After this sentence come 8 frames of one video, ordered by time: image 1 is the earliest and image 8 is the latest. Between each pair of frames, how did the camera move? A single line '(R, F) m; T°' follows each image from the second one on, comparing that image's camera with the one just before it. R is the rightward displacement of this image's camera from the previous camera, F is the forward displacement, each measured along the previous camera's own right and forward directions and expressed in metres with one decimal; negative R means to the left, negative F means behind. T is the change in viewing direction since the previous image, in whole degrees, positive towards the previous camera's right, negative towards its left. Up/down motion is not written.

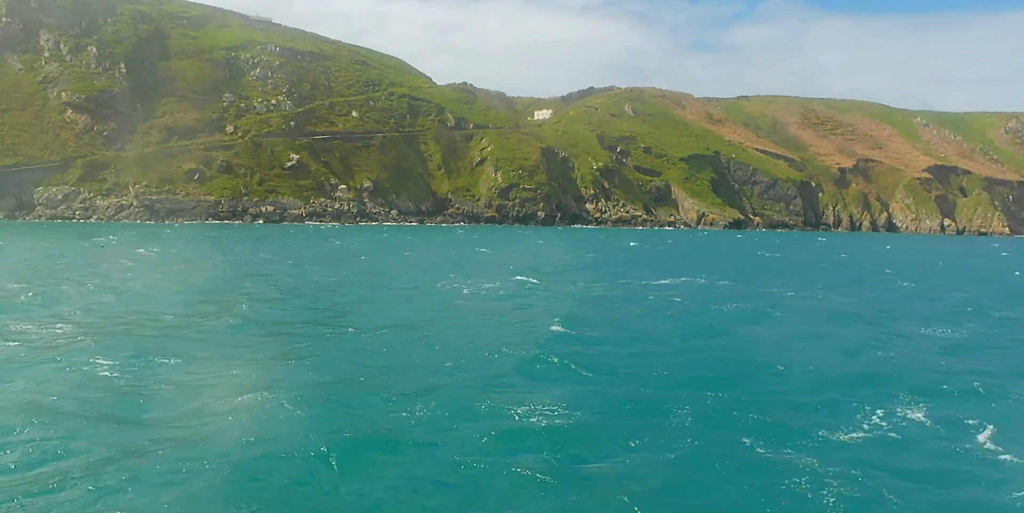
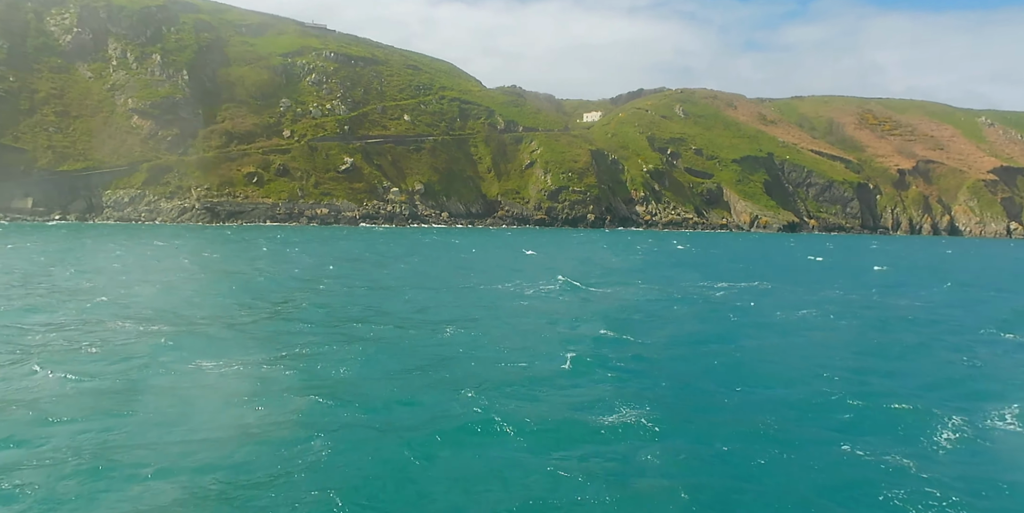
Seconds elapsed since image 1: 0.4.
(-0.3, -0.4) m; -4°
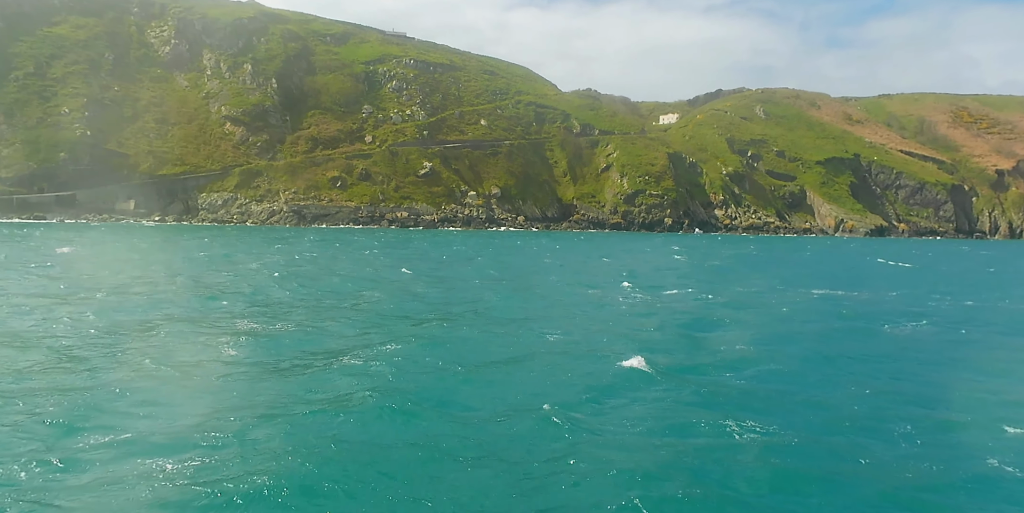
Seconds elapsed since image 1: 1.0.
(-0.6, -0.4) m; -6°
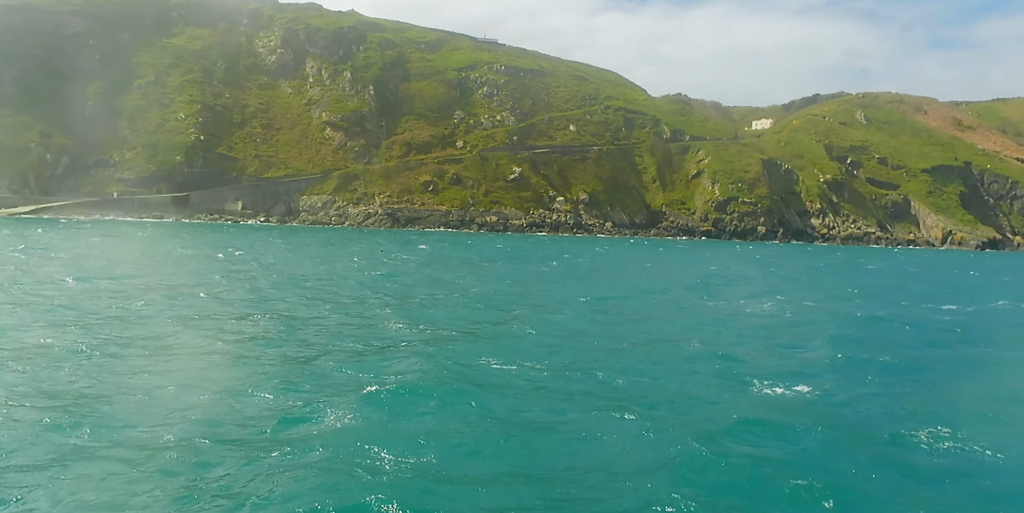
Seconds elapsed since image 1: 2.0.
(-0.9, -0.4) m; -6°
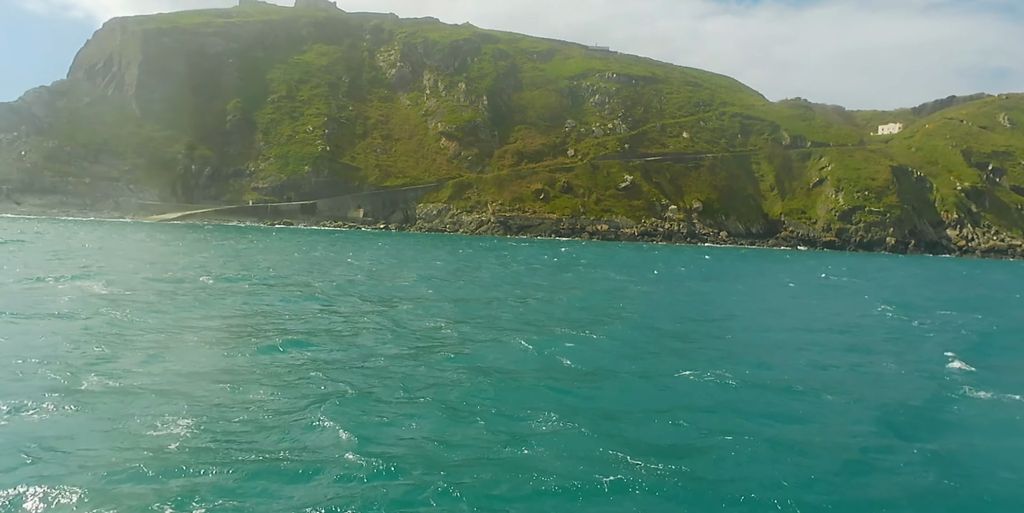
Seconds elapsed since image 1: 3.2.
(-0.9, -0.2) m; -8°
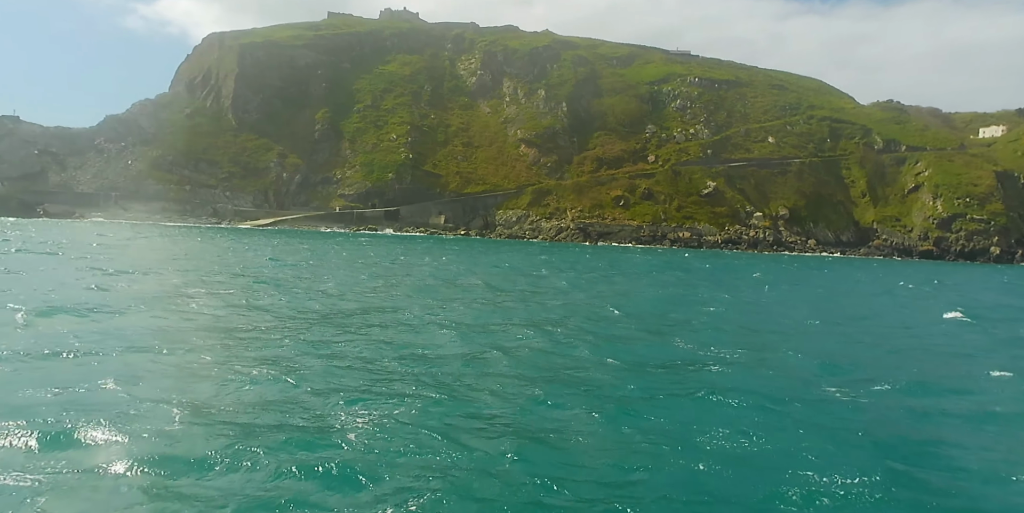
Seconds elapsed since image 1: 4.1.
(-0.8, +0.1) m; -6°
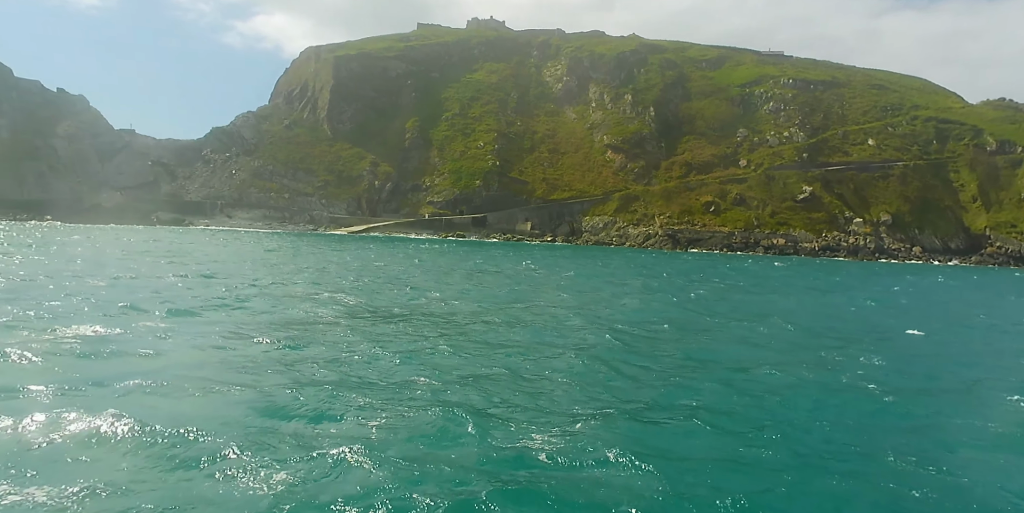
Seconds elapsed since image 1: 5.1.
(-0.8, +0.2) m; -6°
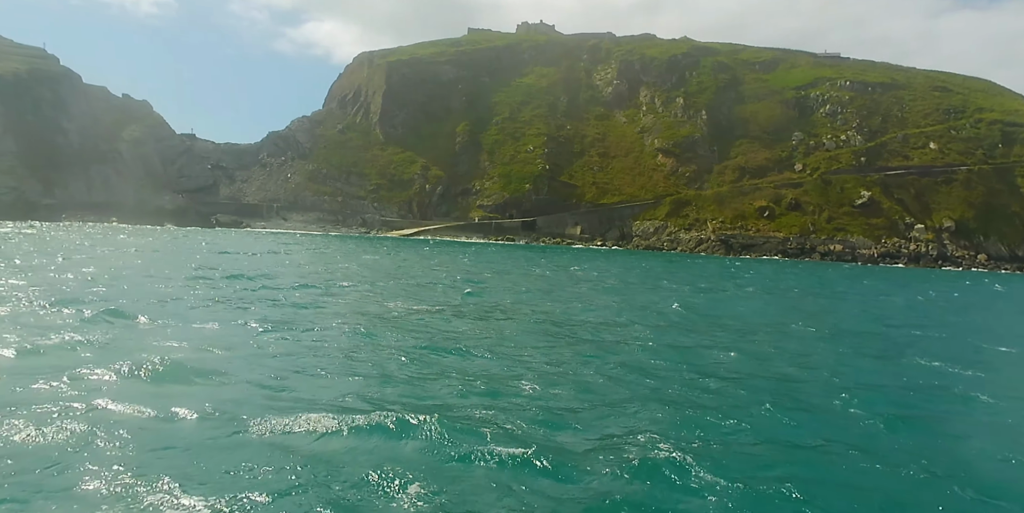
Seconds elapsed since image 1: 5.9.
(-0.7, +0.2) m; -3°
